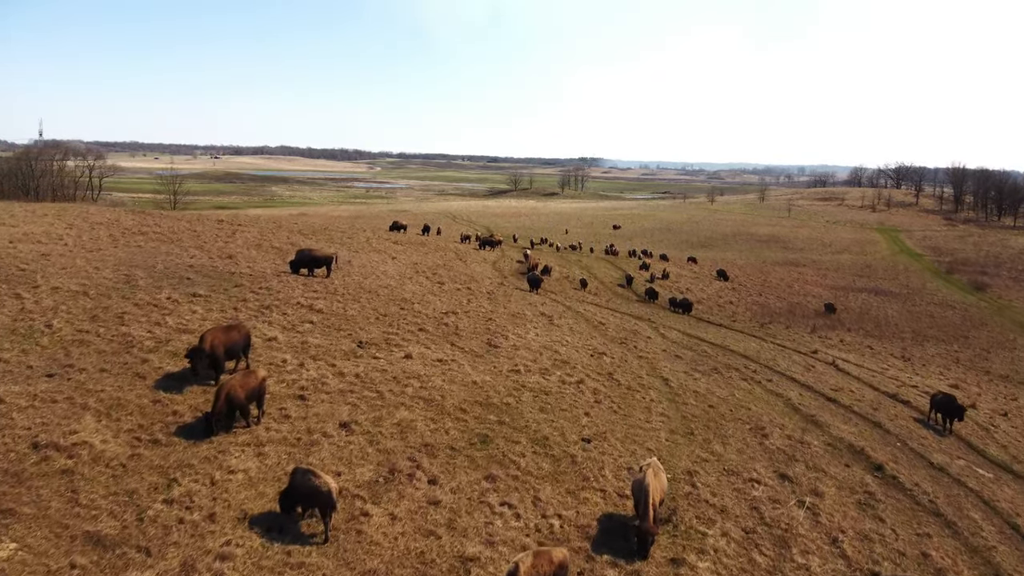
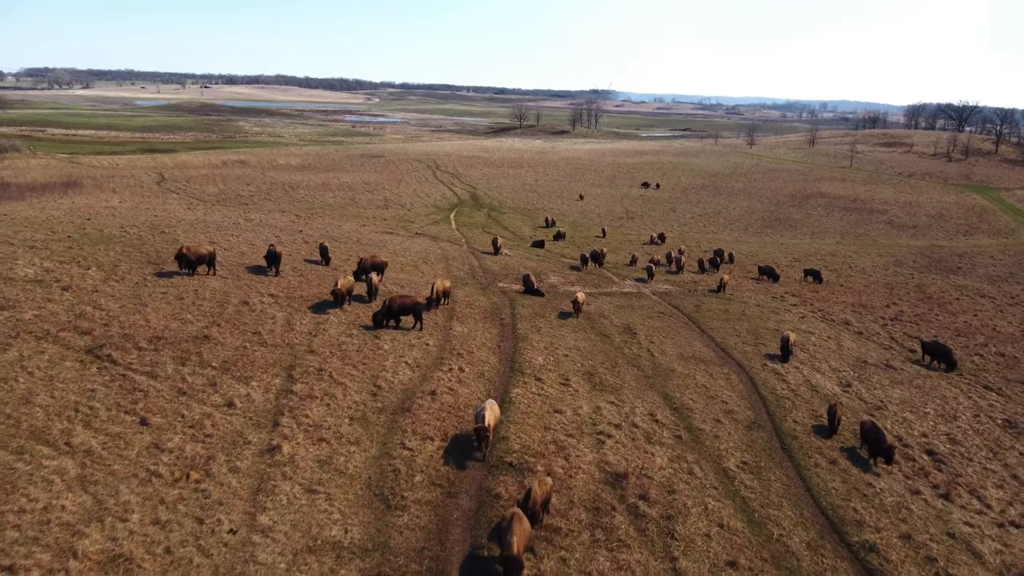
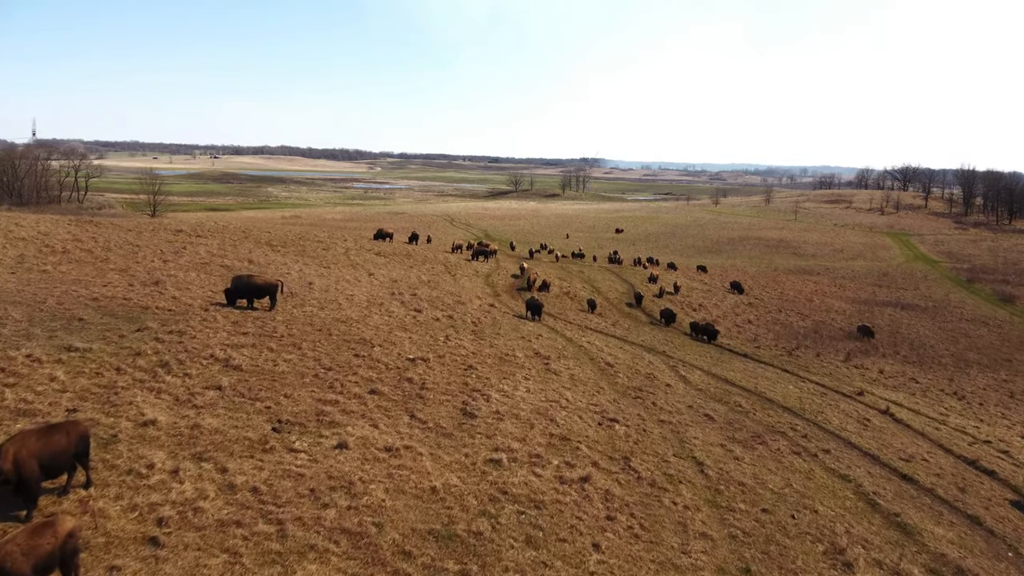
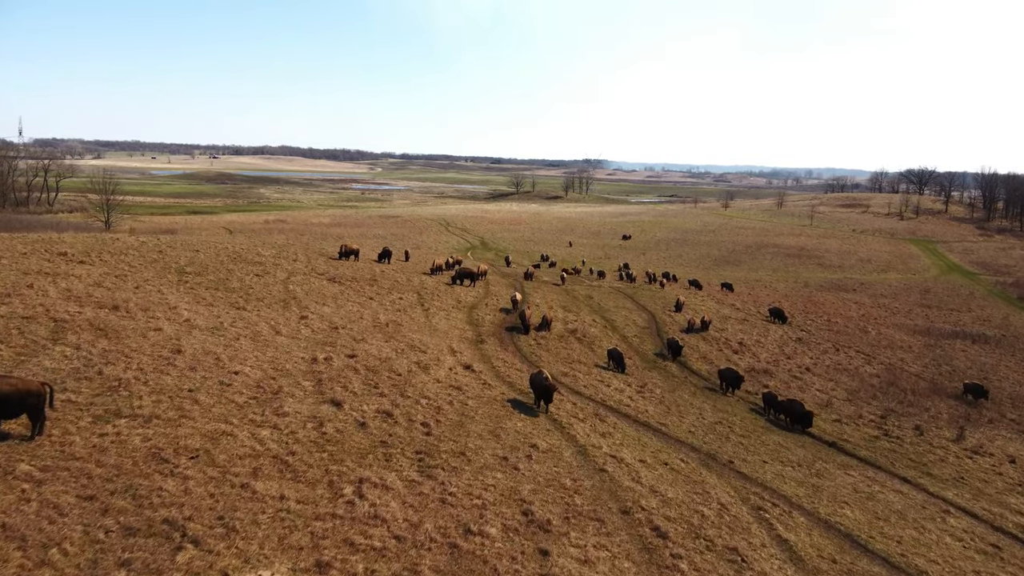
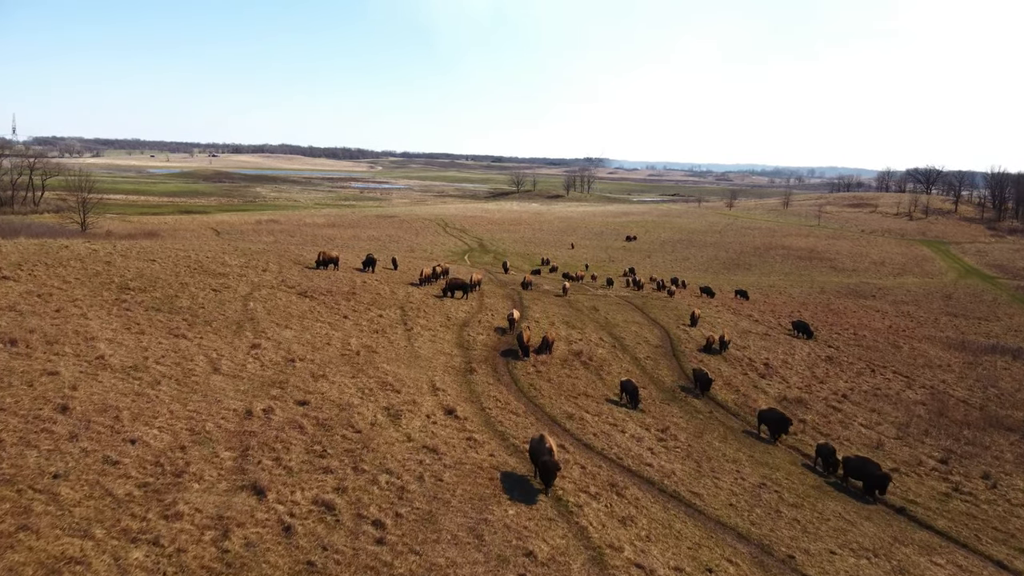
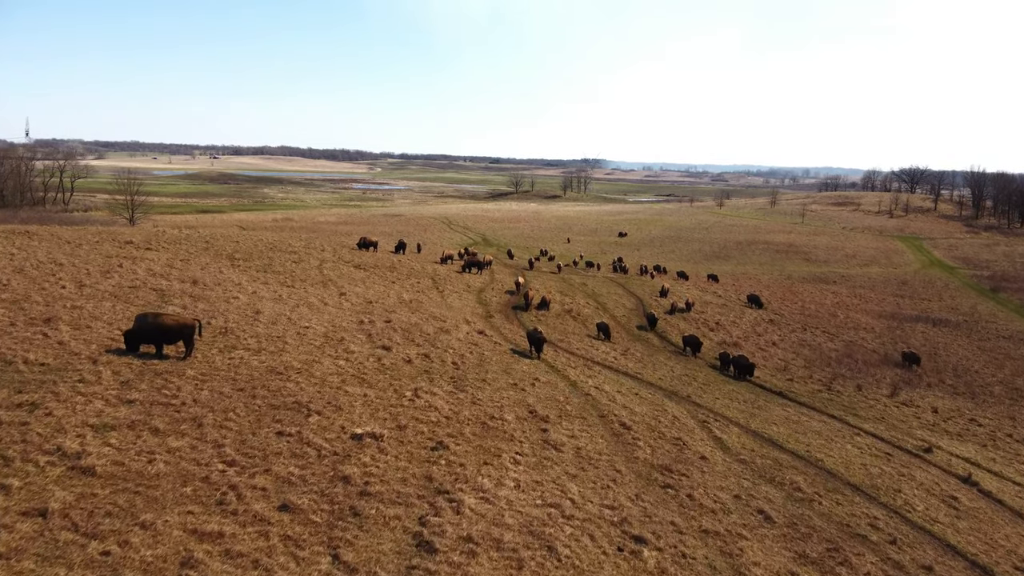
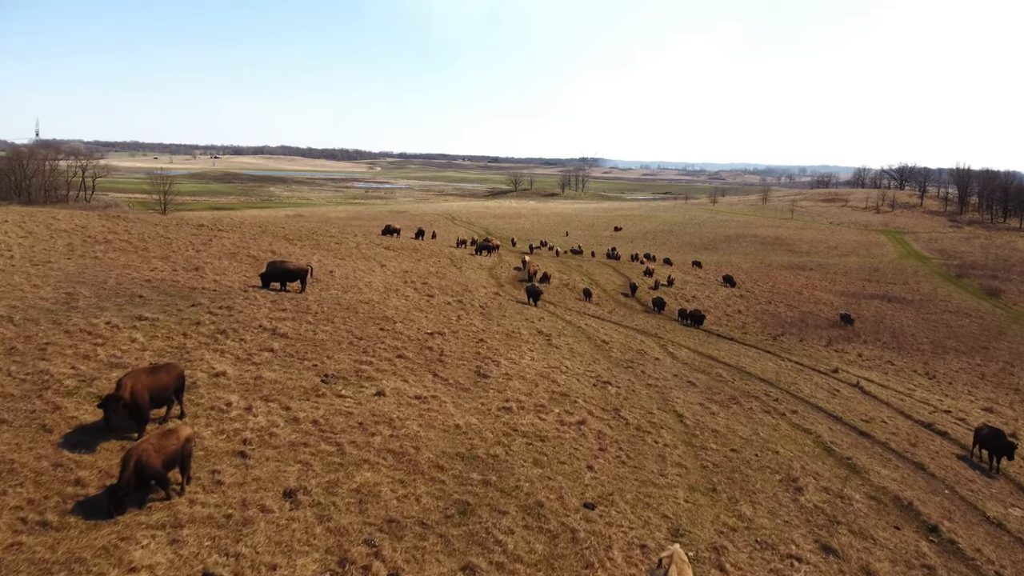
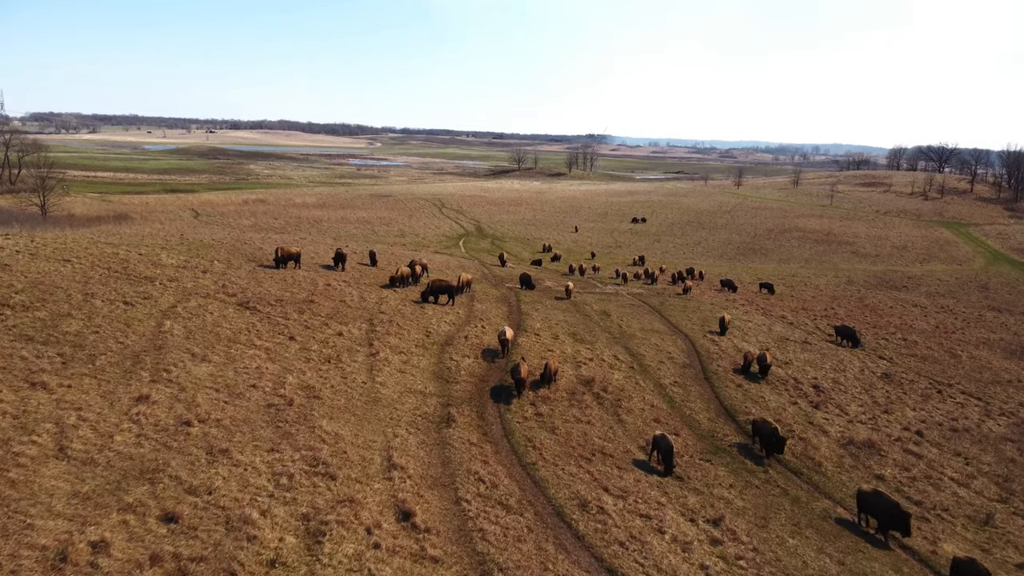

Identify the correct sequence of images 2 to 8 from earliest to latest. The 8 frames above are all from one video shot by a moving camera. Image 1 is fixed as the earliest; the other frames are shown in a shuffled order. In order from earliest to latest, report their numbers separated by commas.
7, 3, 6, 4, 5, 8, 2
